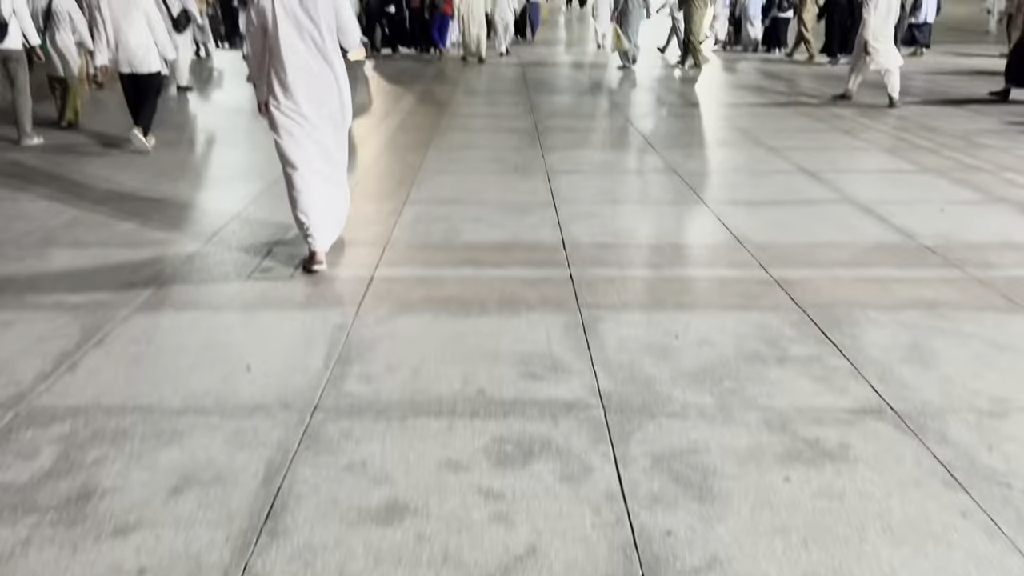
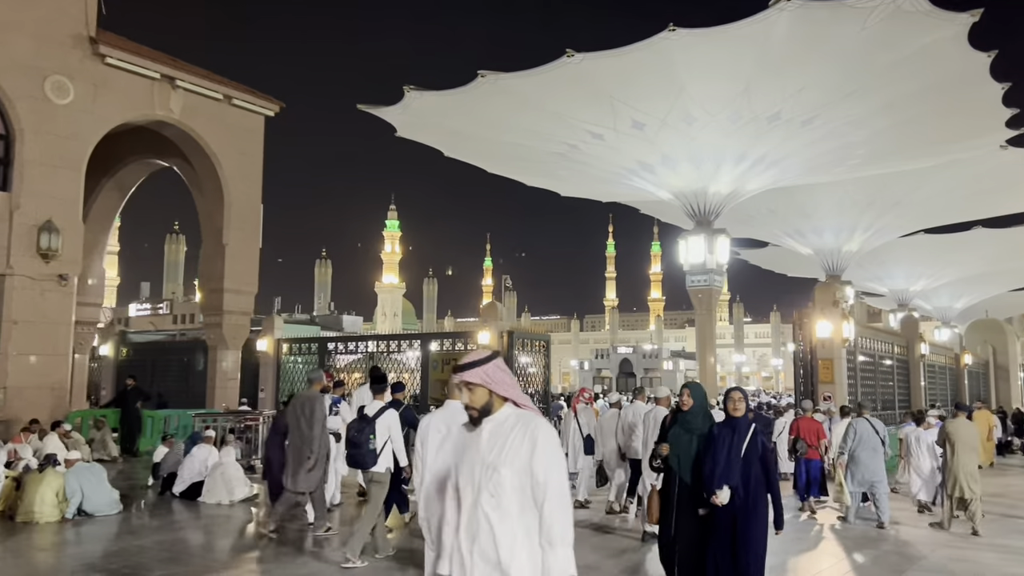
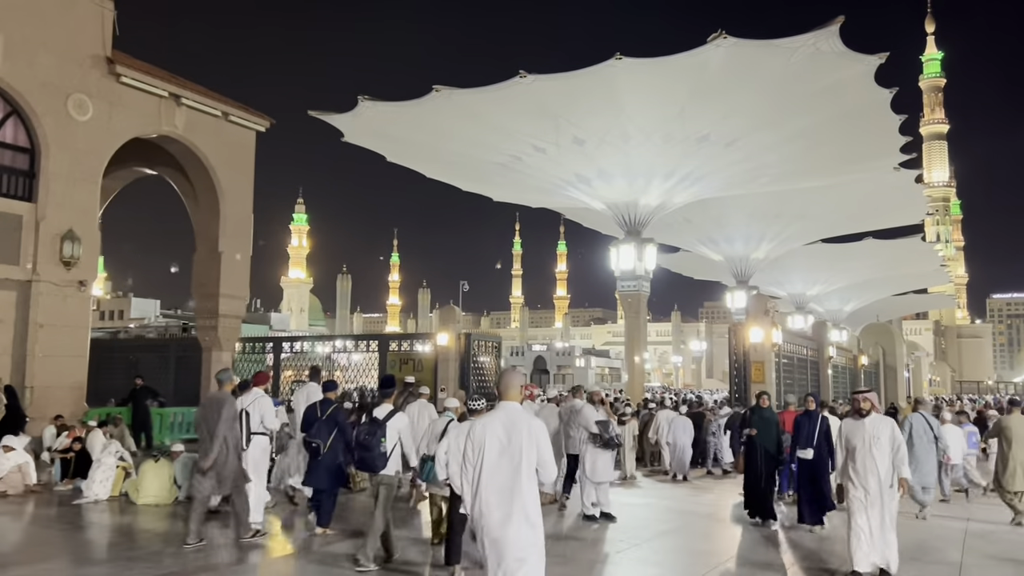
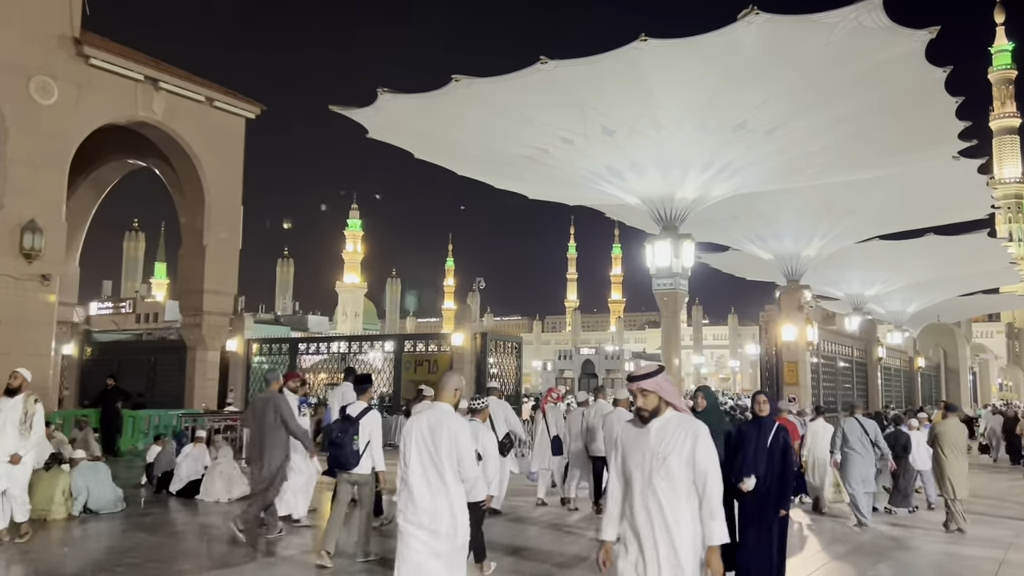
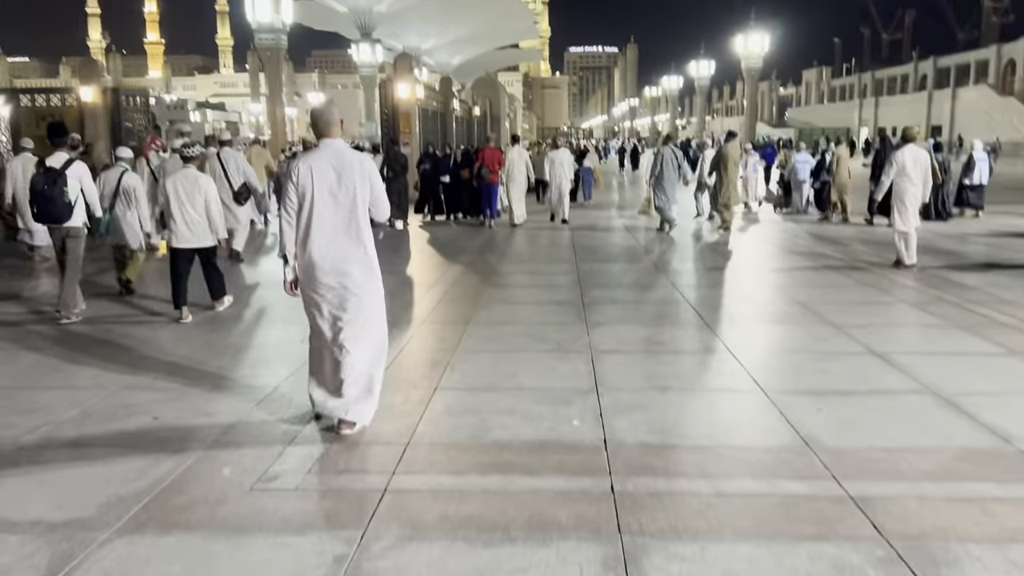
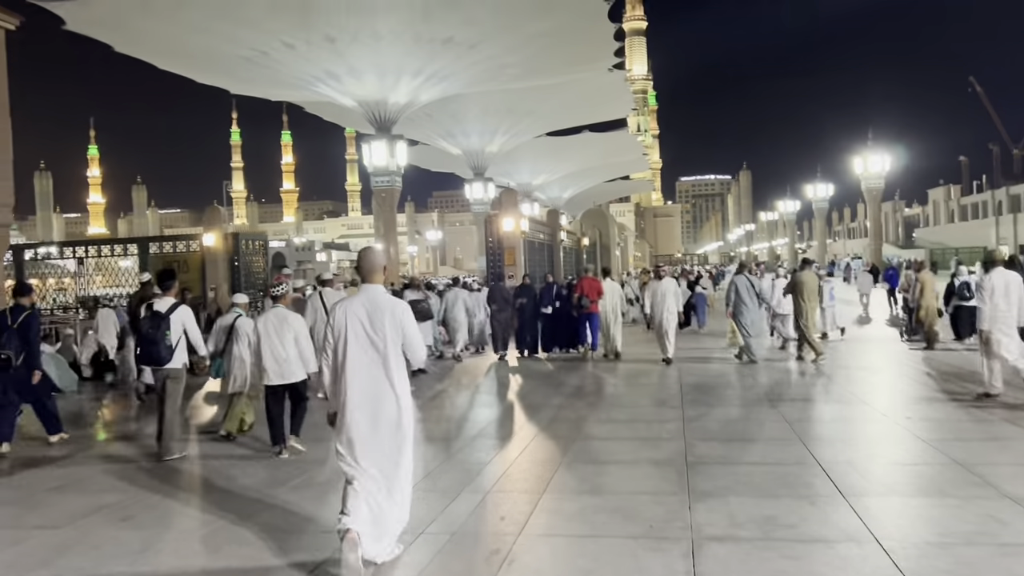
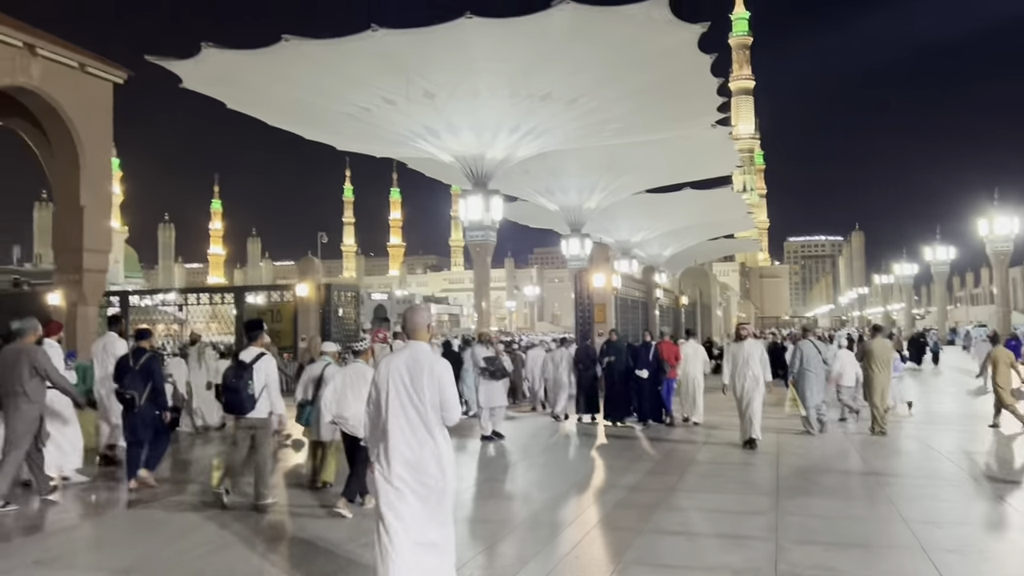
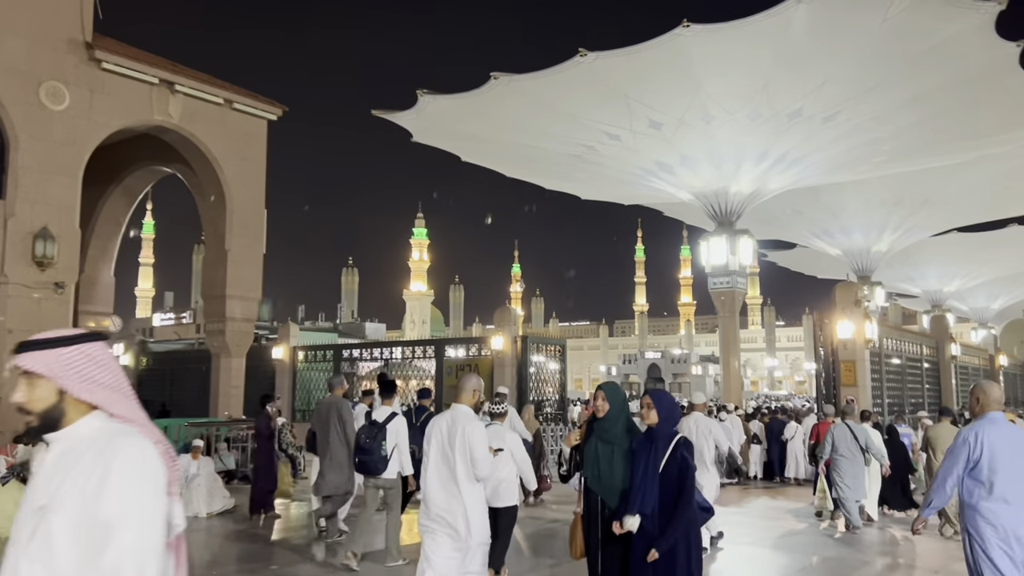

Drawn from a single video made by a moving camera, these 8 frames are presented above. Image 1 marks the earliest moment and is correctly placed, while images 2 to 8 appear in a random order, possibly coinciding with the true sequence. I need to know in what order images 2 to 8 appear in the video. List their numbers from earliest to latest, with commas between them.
5, 6, 7, 3, 4, 2, 8
